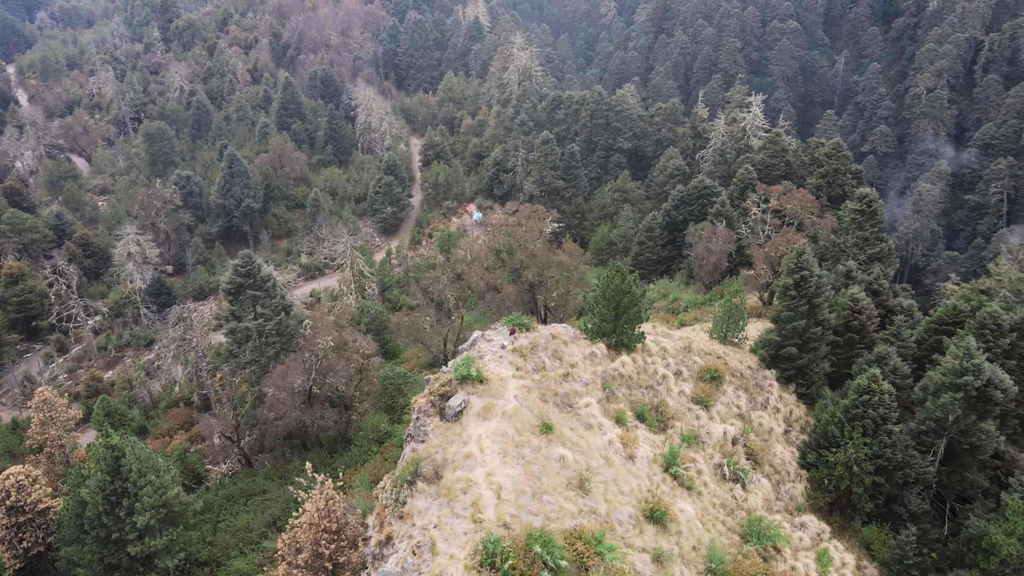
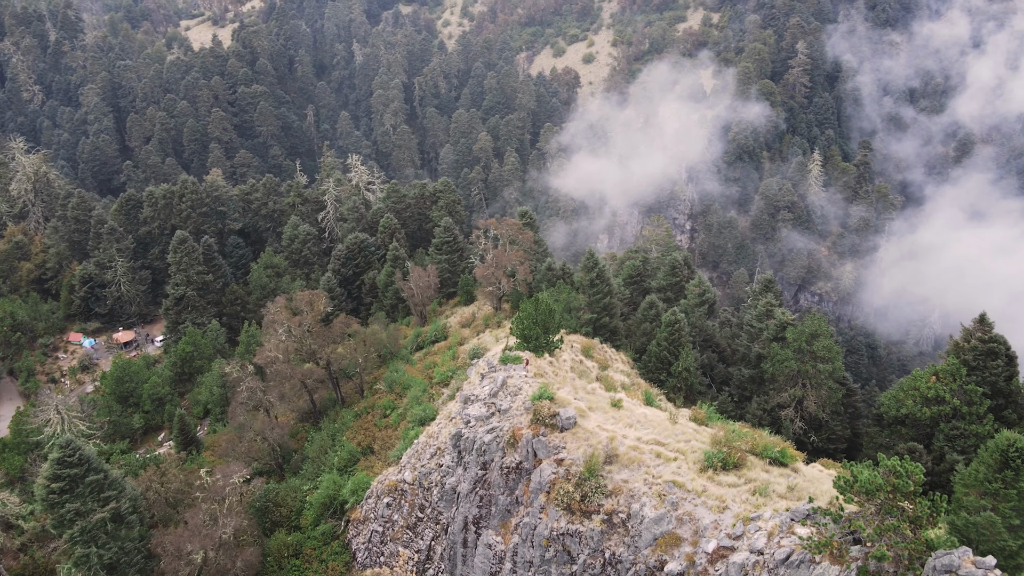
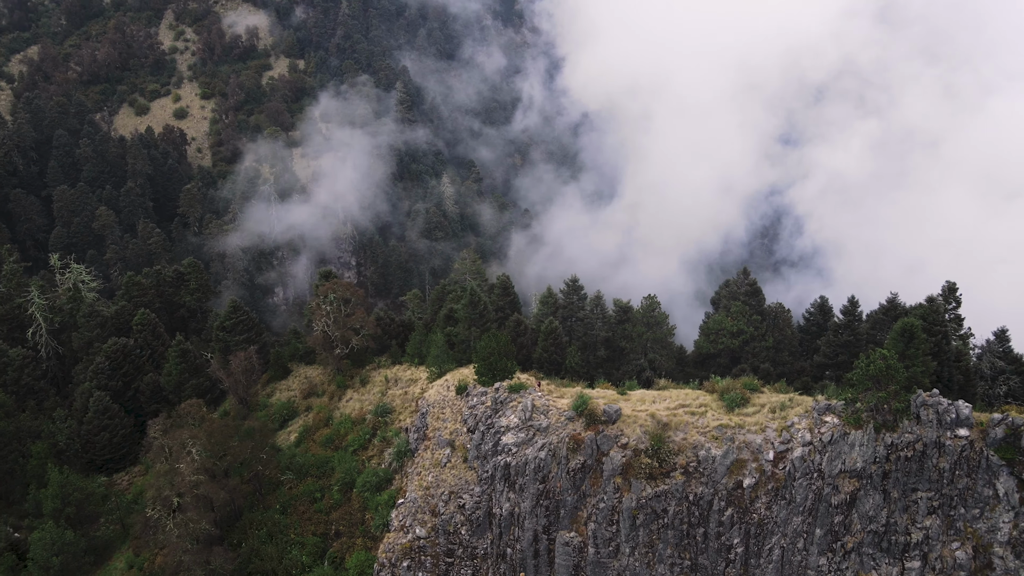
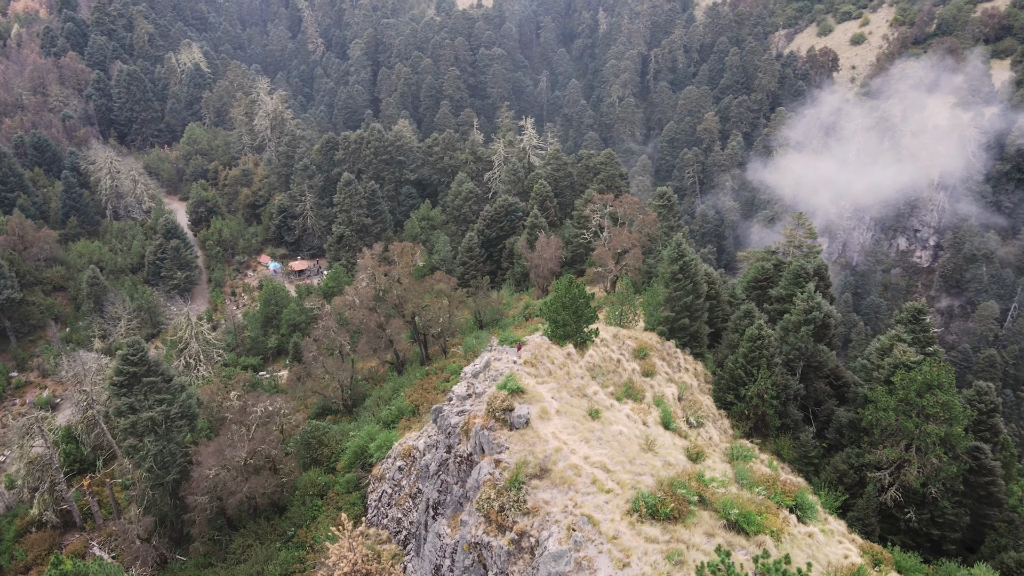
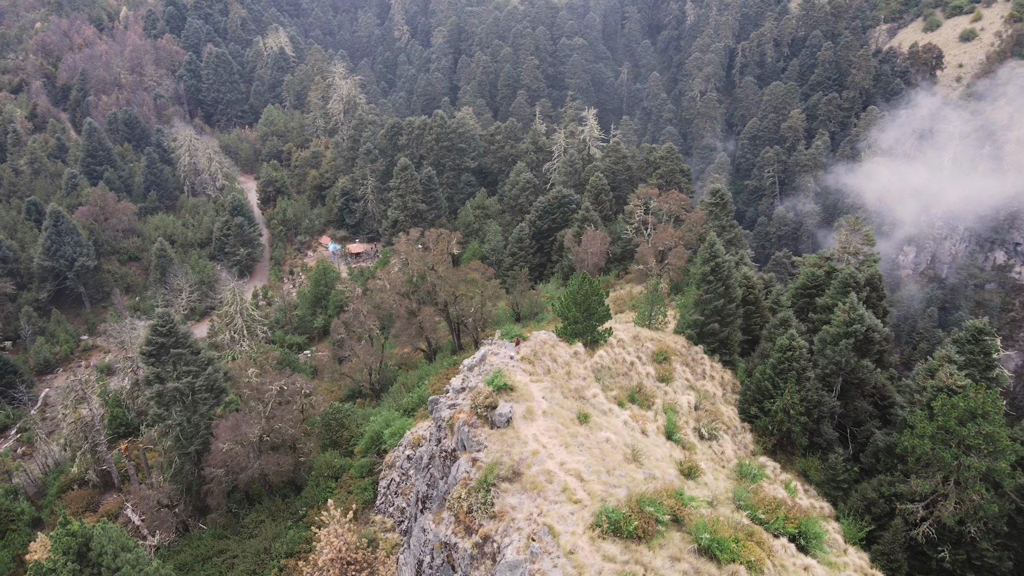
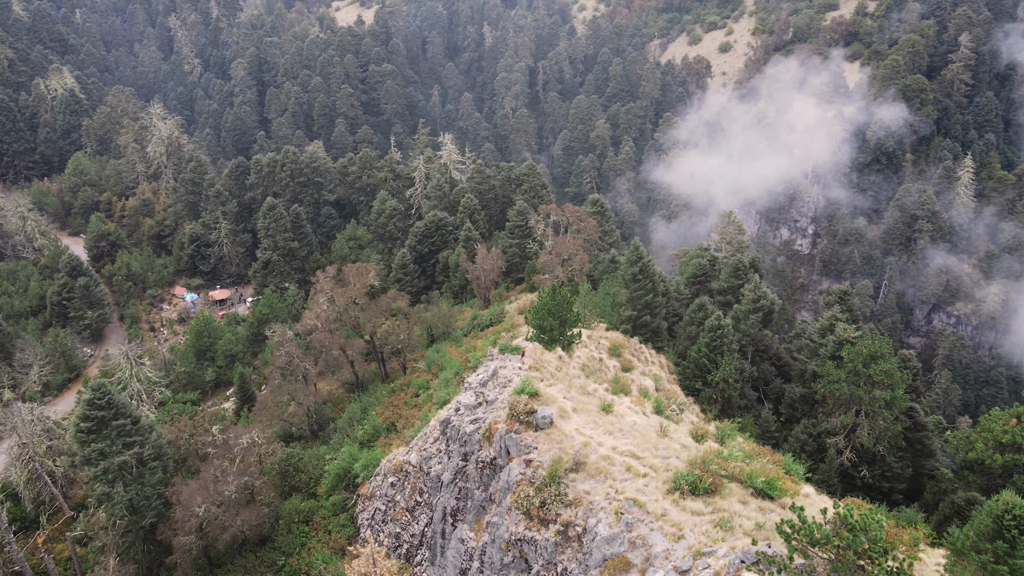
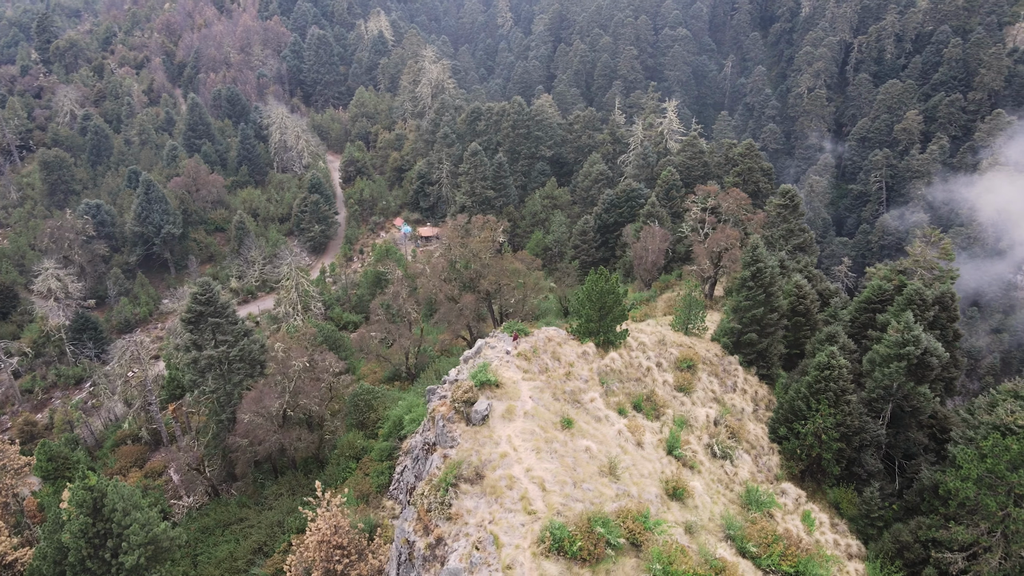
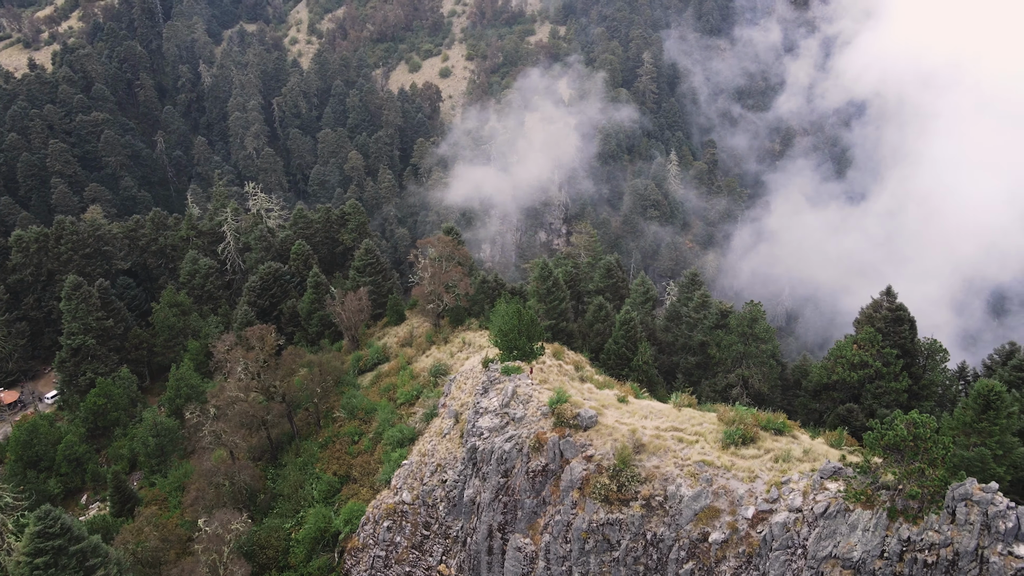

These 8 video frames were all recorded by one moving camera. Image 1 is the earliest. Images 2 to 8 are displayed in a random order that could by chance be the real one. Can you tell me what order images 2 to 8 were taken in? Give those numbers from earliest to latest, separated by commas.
7, 5, 4, 6, 2, 8, 3
